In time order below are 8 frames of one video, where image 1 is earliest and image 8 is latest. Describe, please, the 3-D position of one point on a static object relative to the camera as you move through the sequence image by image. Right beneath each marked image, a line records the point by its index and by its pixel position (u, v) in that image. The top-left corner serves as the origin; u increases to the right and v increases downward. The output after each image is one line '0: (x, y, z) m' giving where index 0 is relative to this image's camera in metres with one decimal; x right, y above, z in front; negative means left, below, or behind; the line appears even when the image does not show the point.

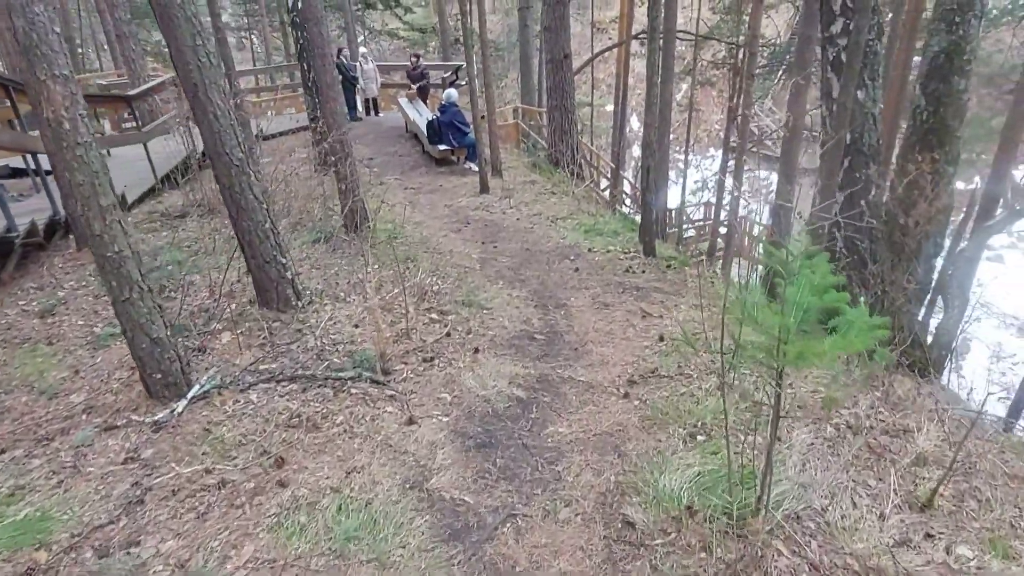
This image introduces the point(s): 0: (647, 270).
0: (+1.4, +0.2, +7.2) m
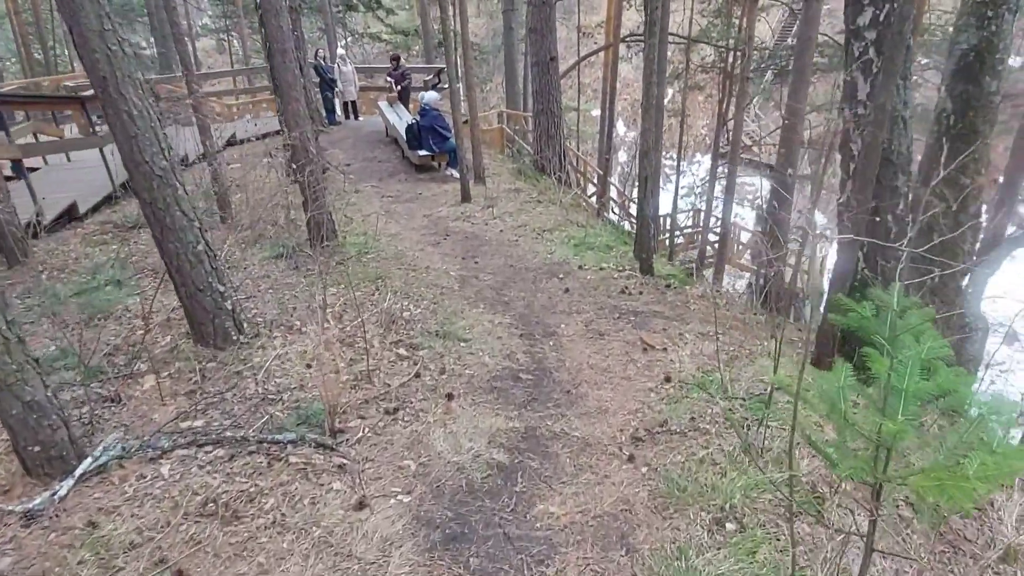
0: (+1.2, 0.0, +6.4) m
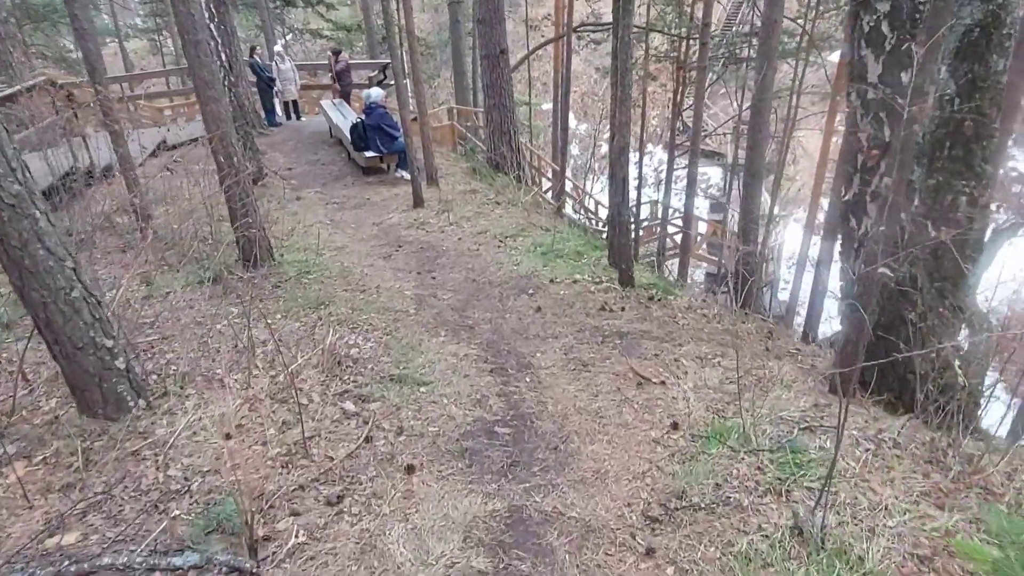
0: (+0.9, -0.2, +5.7) m
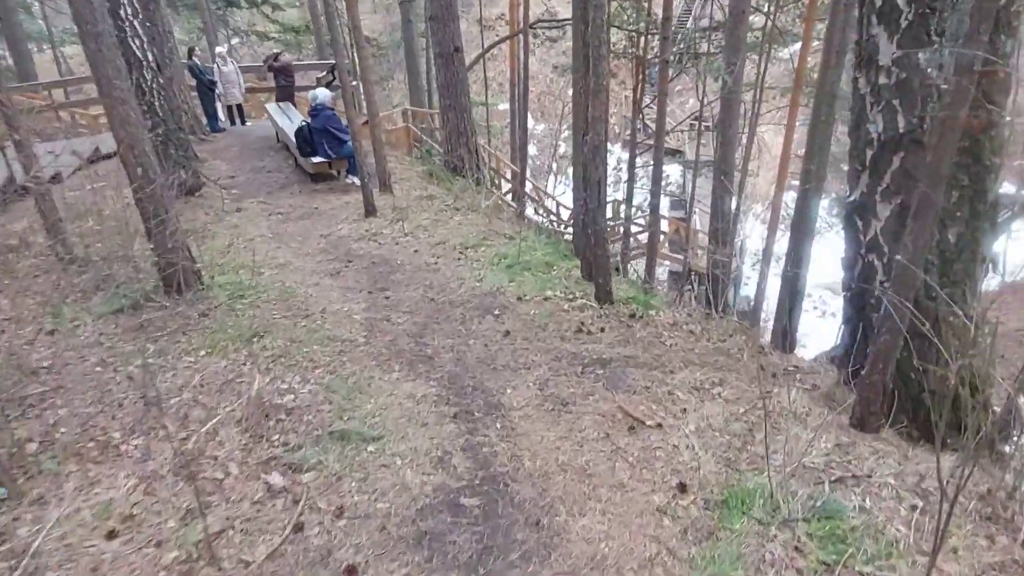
0: (+0.7, -0.3, +5.0) m
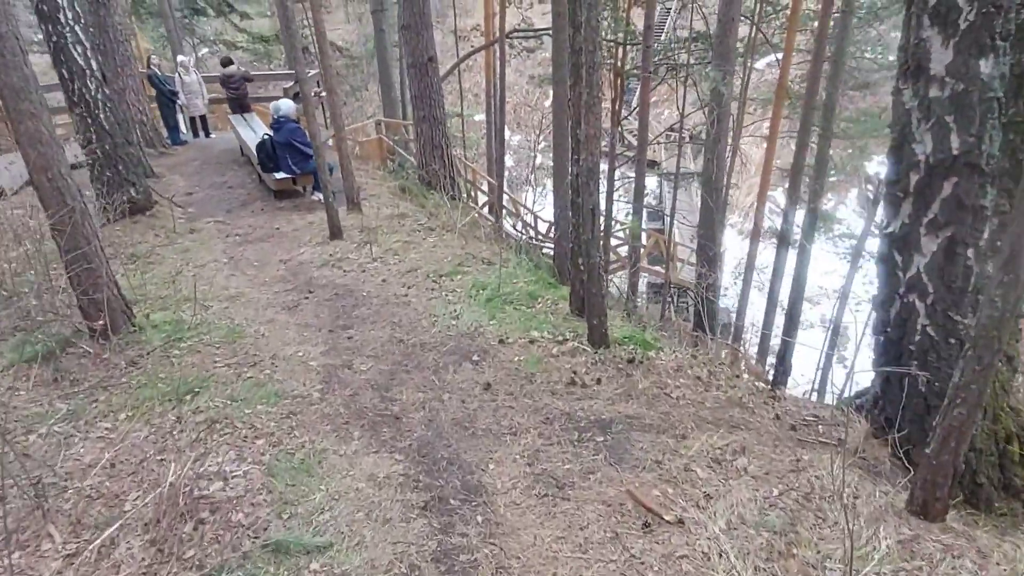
0: (+0.6, -0.6, +4.3) m
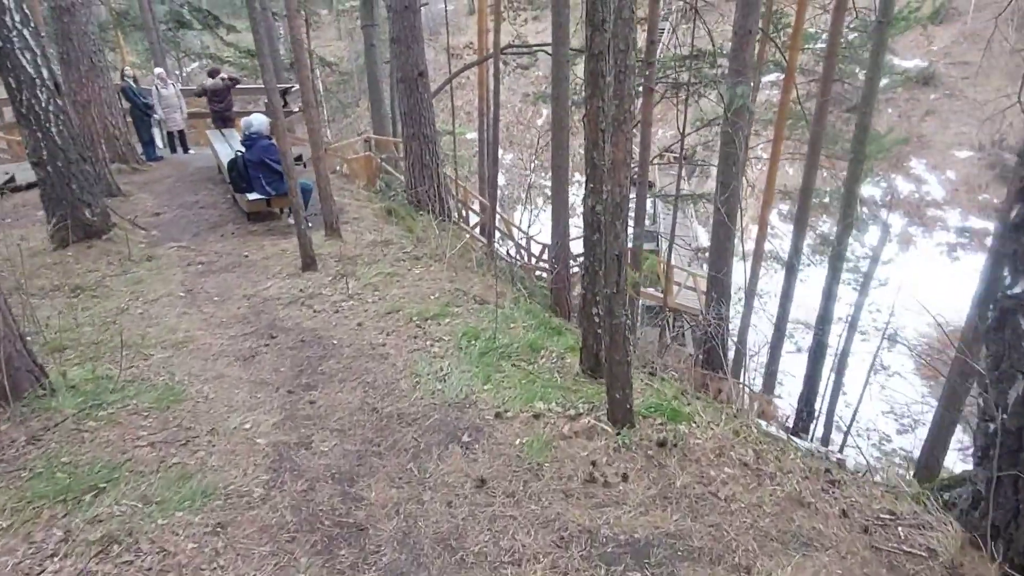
0: (+0.6, -0.9, +3.4) m
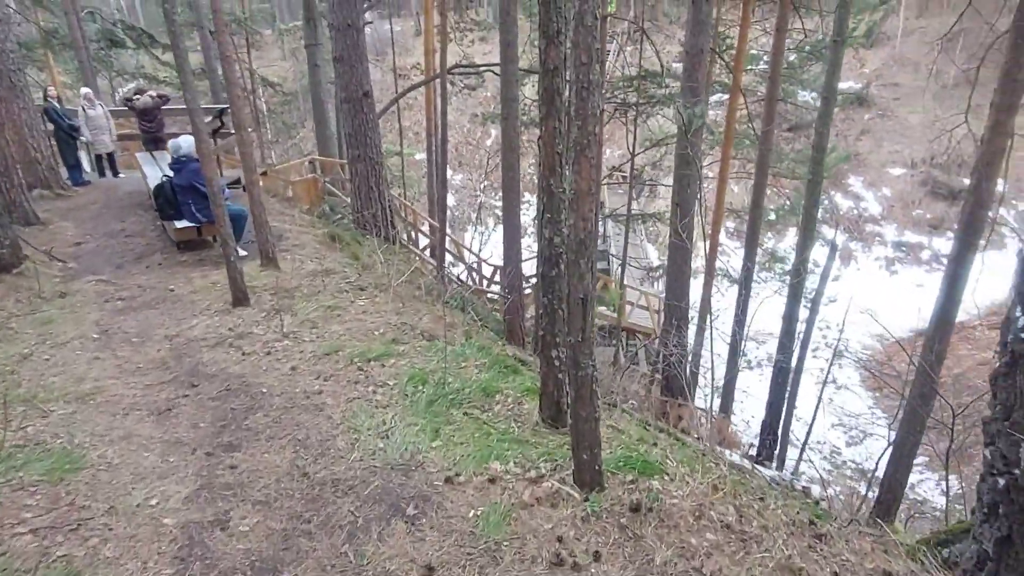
0: (+0.4, -1.1, +2.9) m
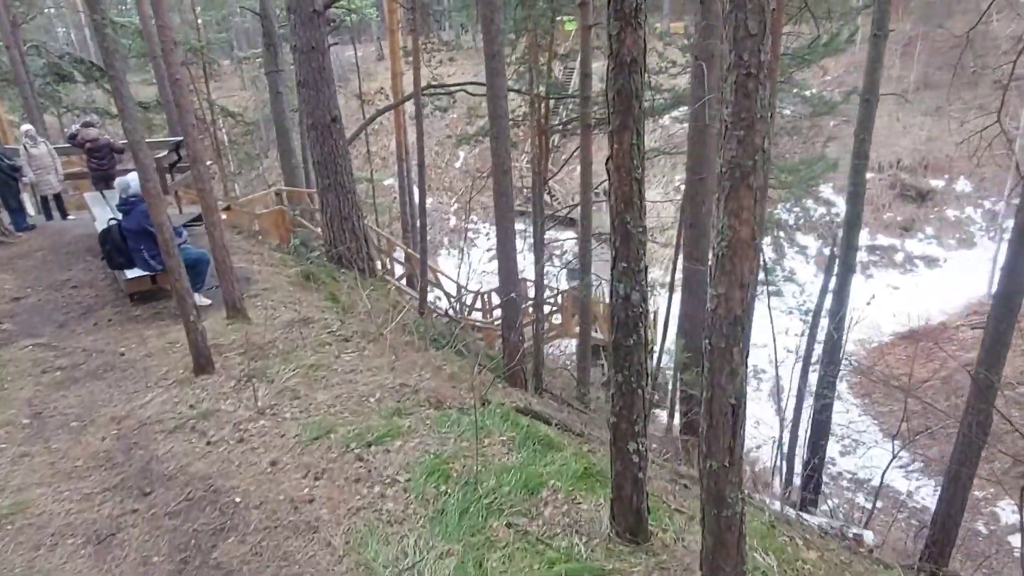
0: (+0.7, -1.3, +1.9) m
